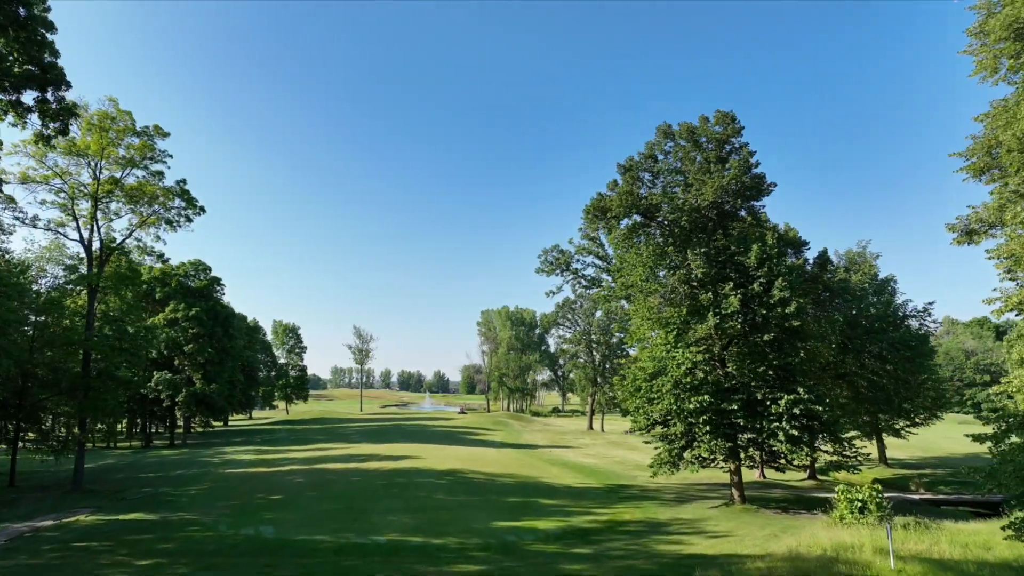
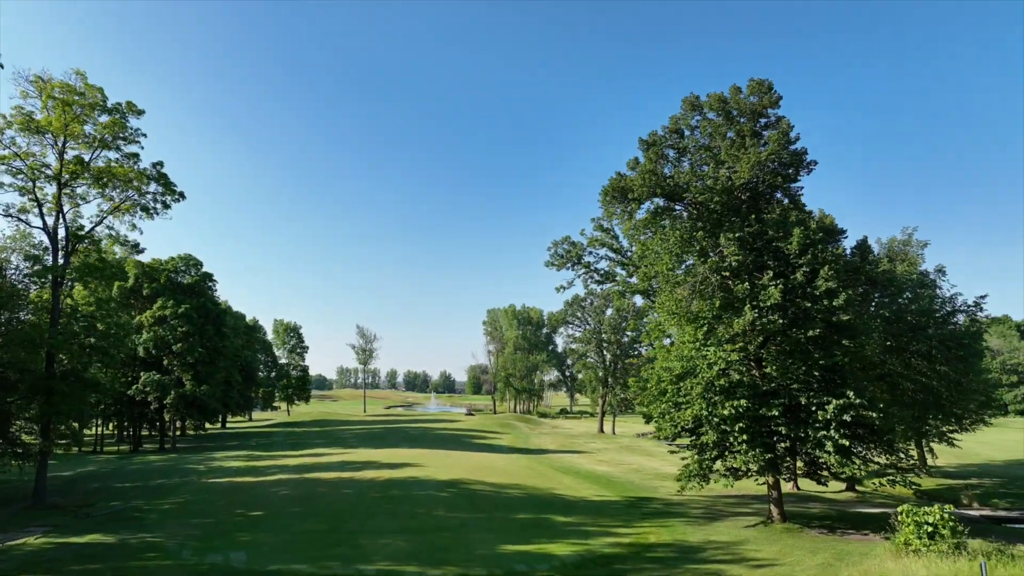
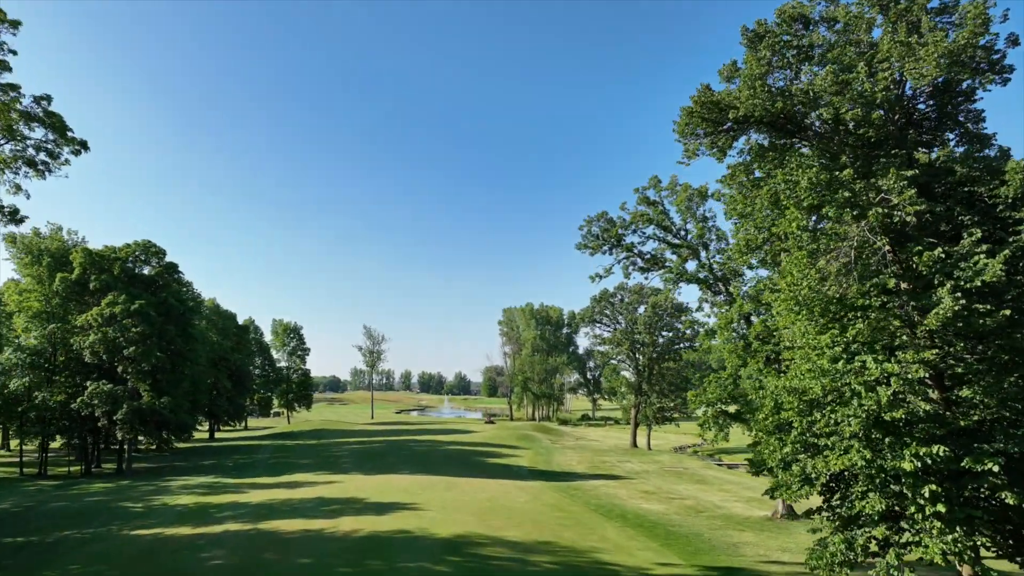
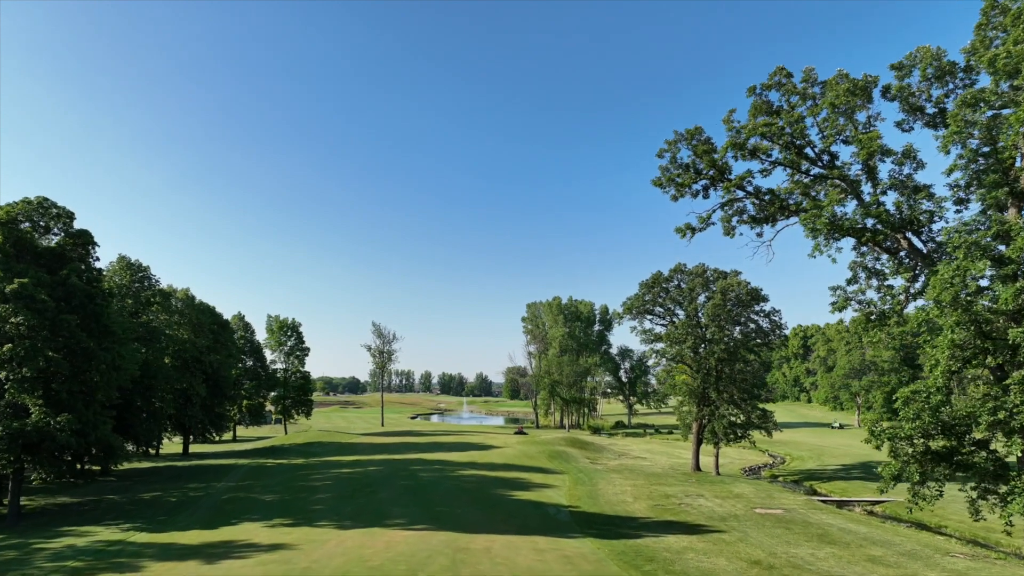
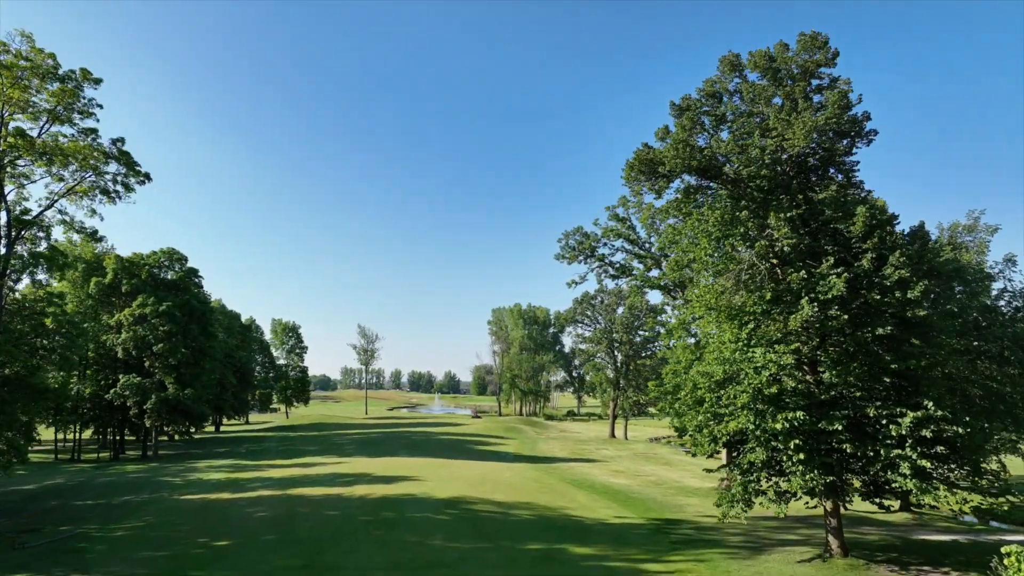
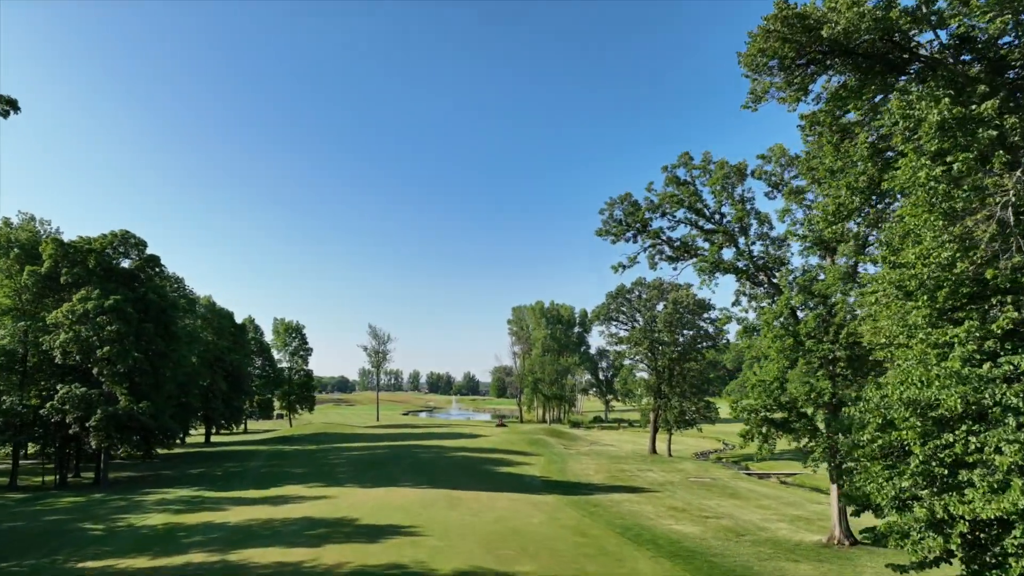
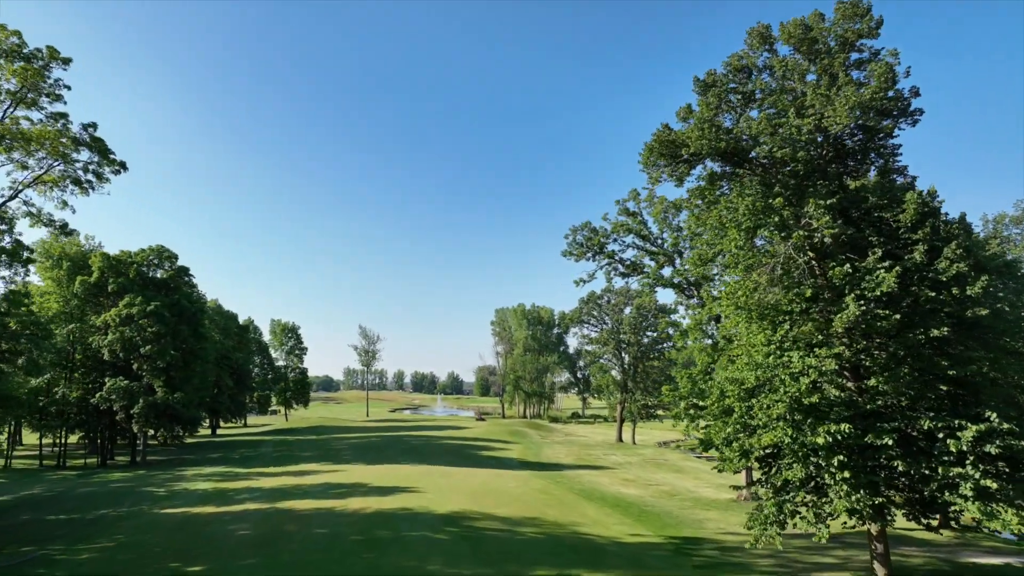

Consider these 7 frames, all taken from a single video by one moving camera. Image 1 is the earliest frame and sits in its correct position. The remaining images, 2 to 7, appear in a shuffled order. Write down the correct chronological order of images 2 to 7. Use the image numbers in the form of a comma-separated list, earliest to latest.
2, 5, 7, 3, 6, 4
